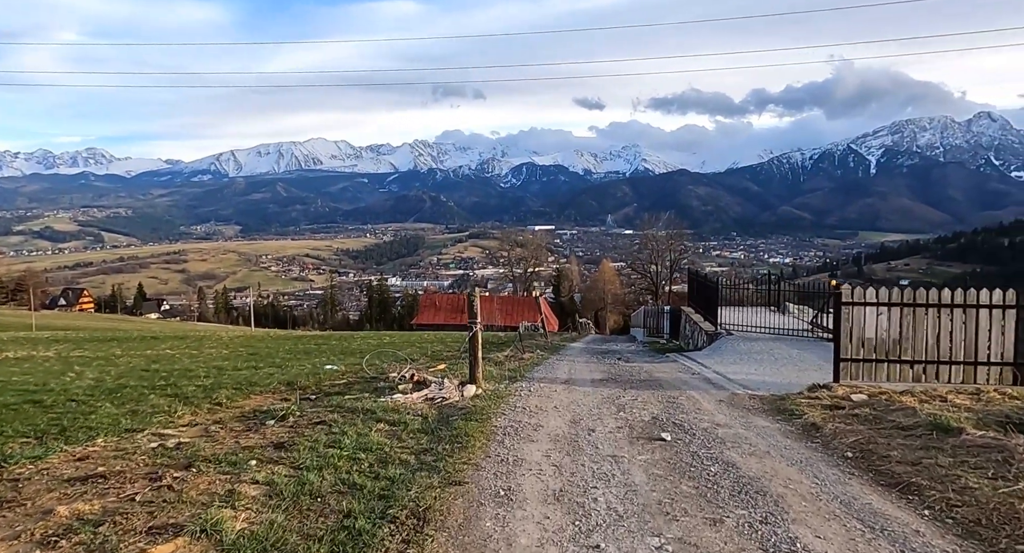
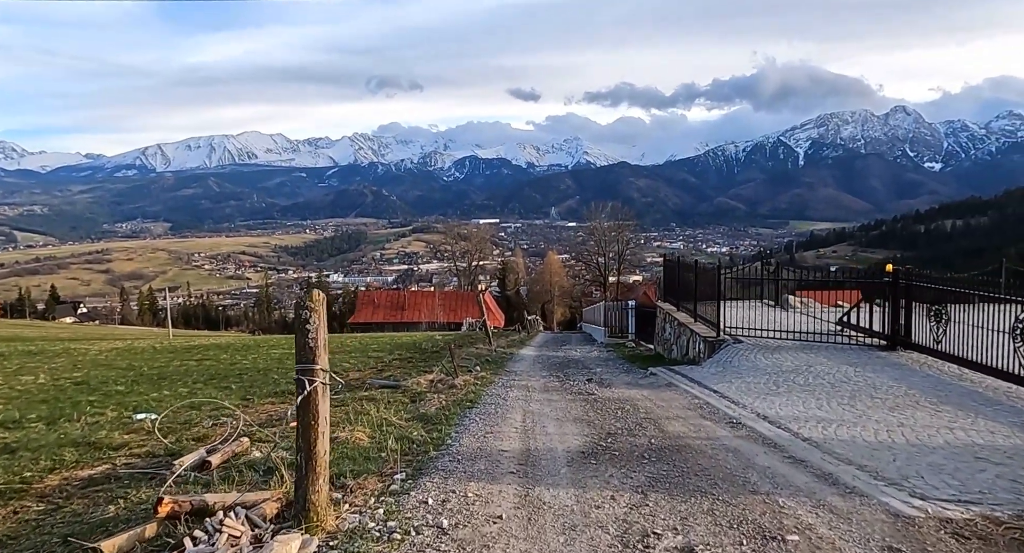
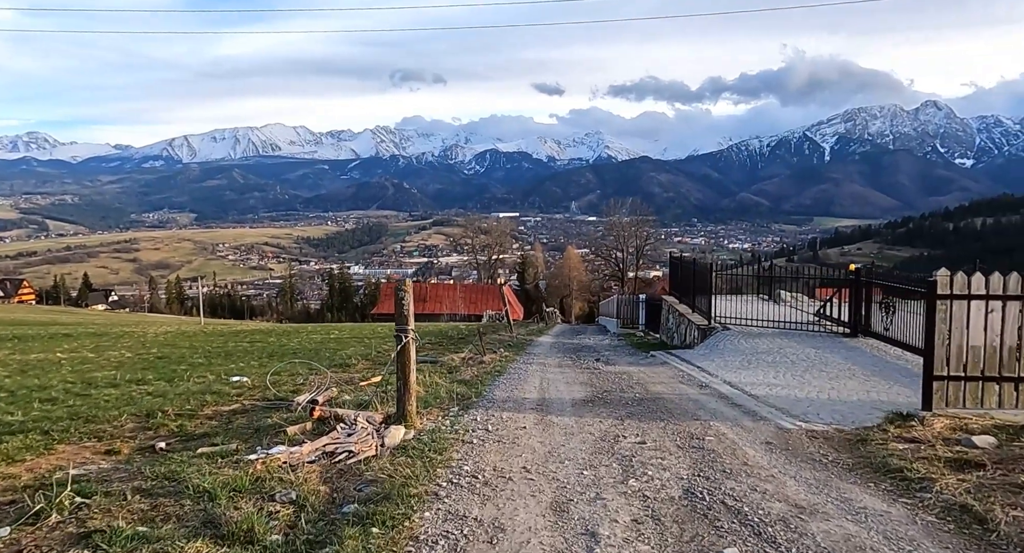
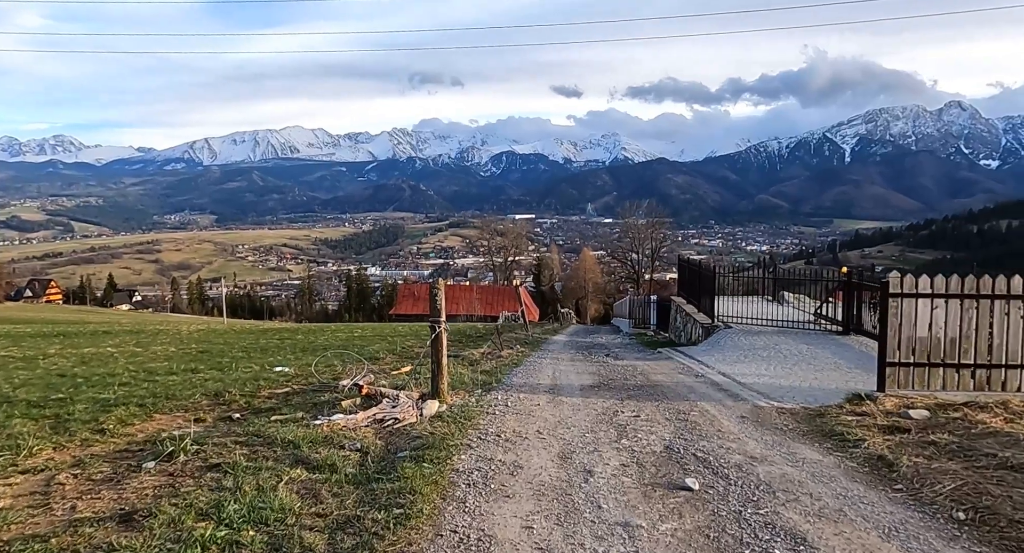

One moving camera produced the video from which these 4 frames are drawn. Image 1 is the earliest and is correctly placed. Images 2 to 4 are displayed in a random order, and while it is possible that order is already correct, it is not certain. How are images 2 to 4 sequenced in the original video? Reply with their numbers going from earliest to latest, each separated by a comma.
4, 3, 2
